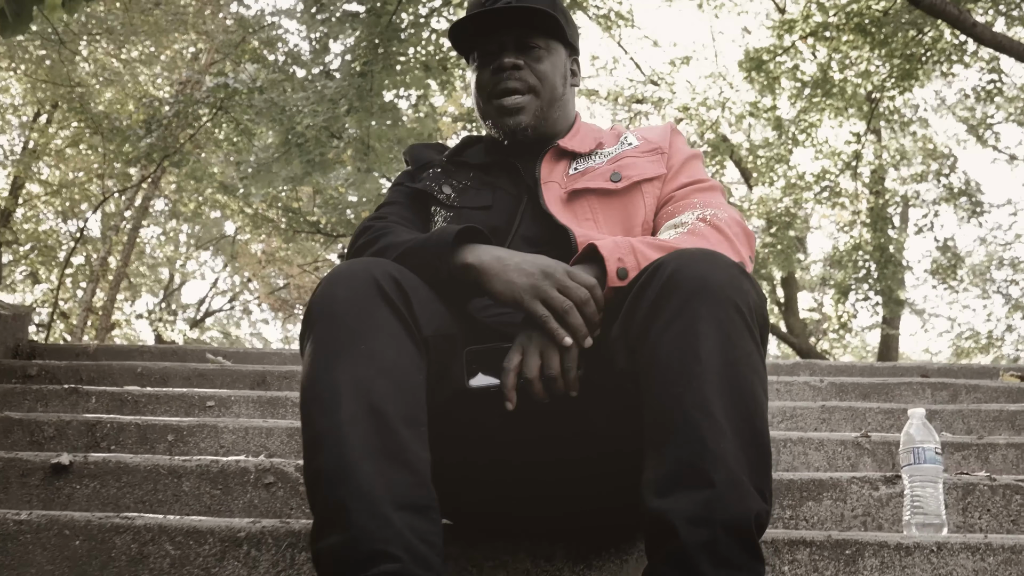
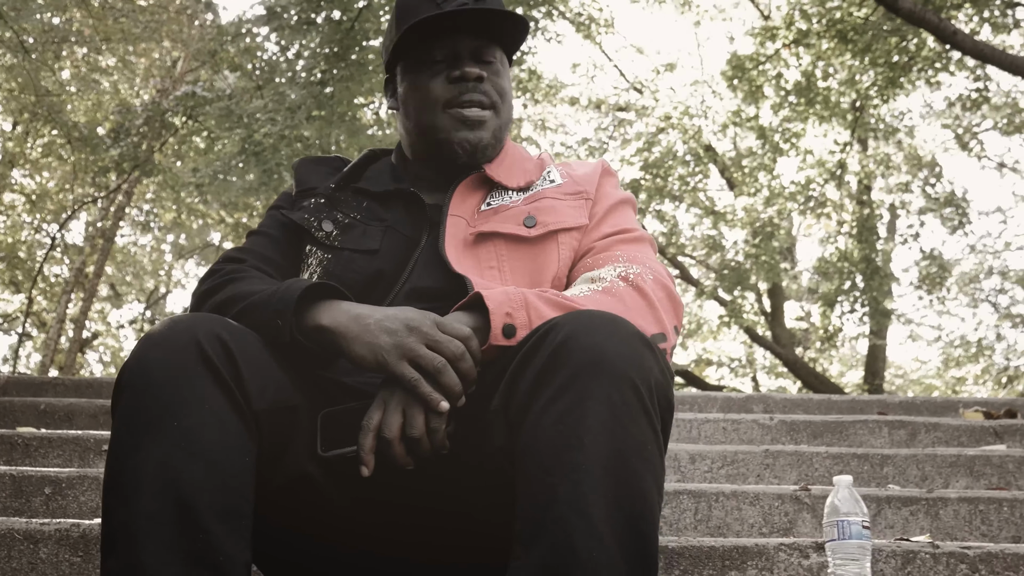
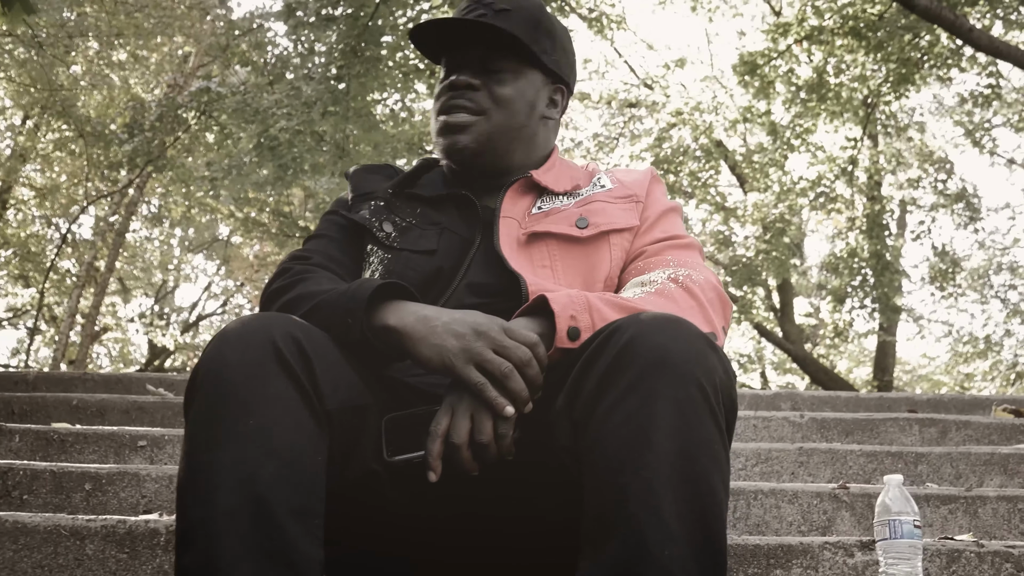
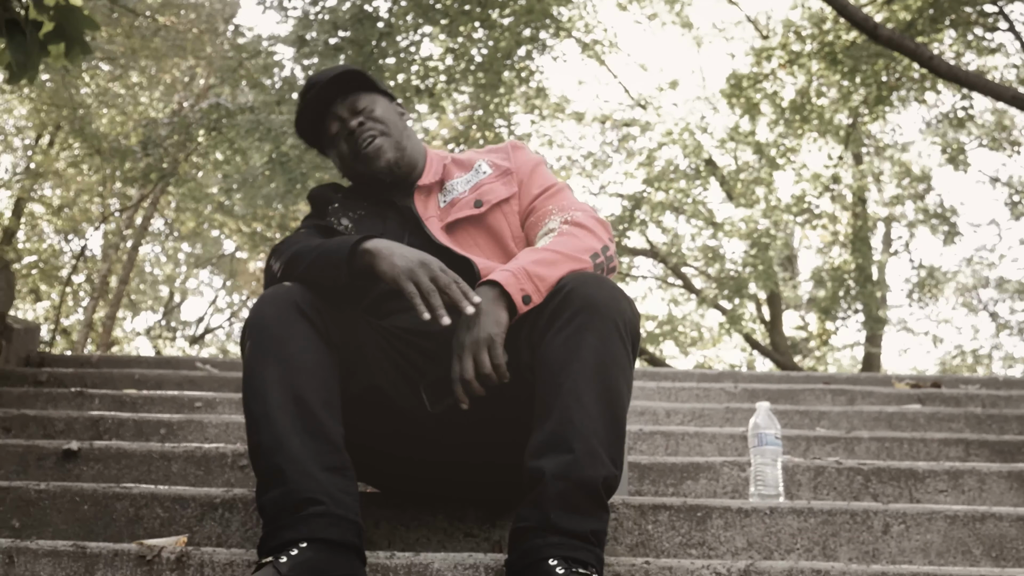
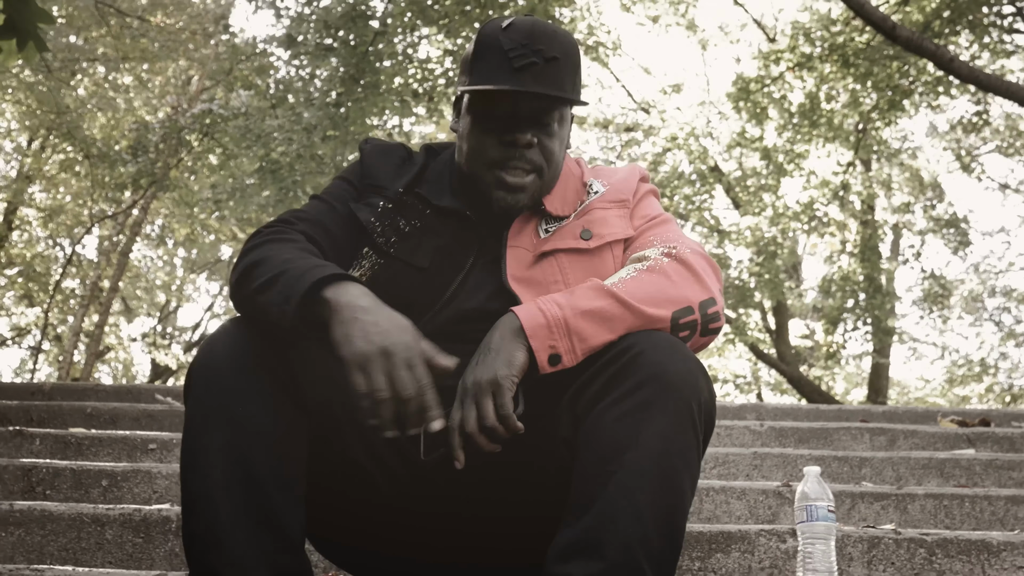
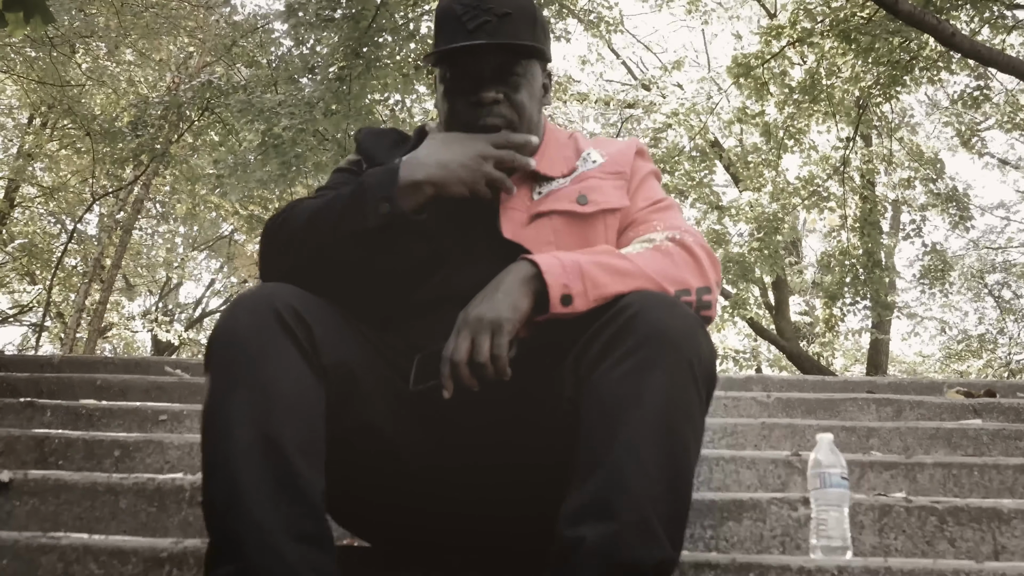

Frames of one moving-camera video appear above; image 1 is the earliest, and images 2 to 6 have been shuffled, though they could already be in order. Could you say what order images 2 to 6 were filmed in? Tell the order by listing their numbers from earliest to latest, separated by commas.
3, 2, 5, 4, 6
